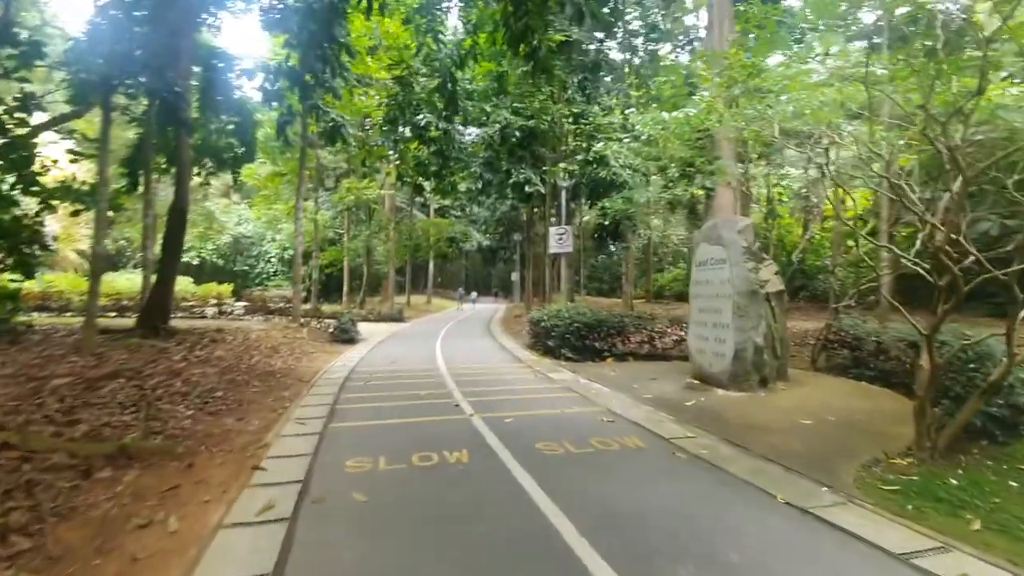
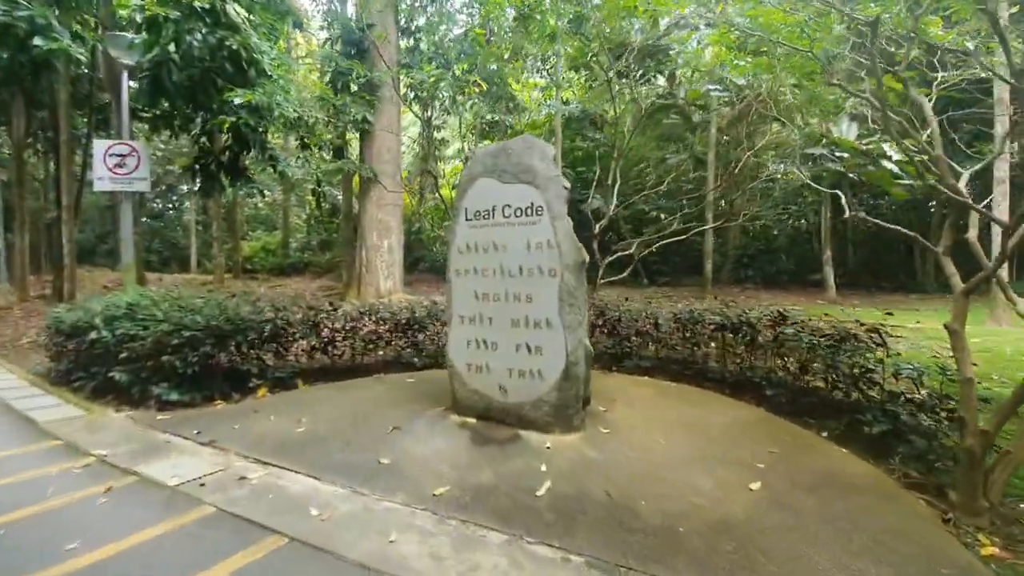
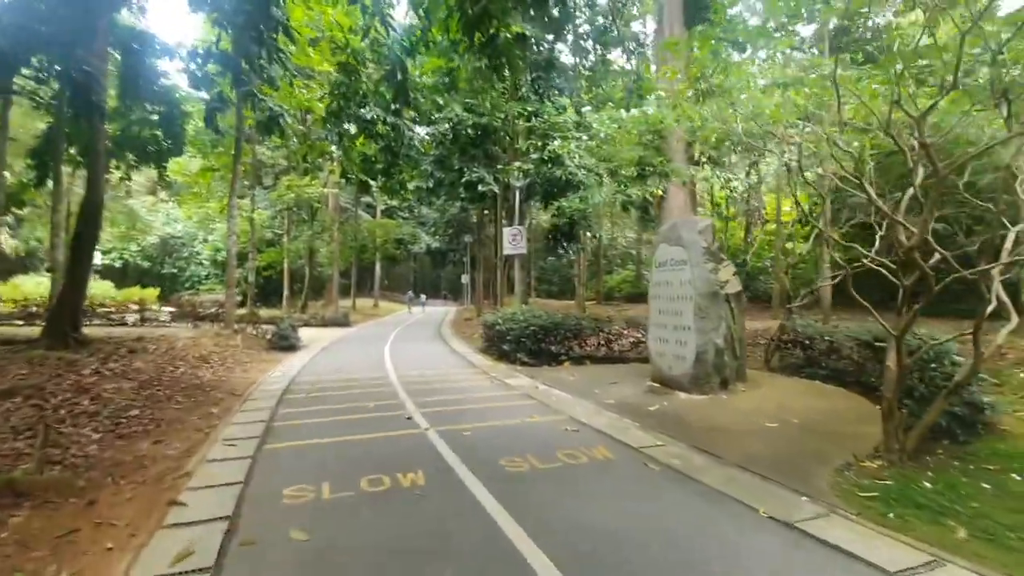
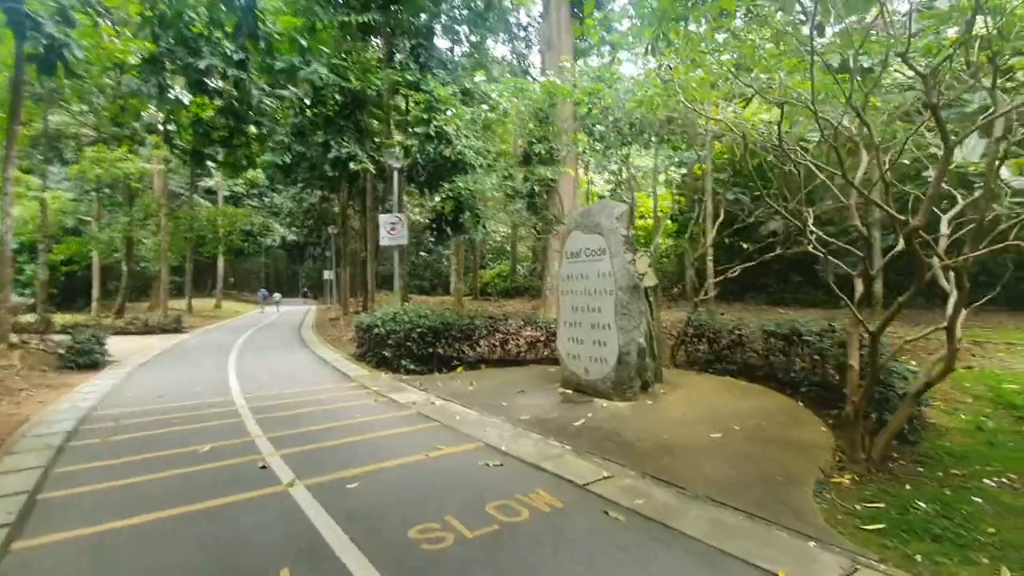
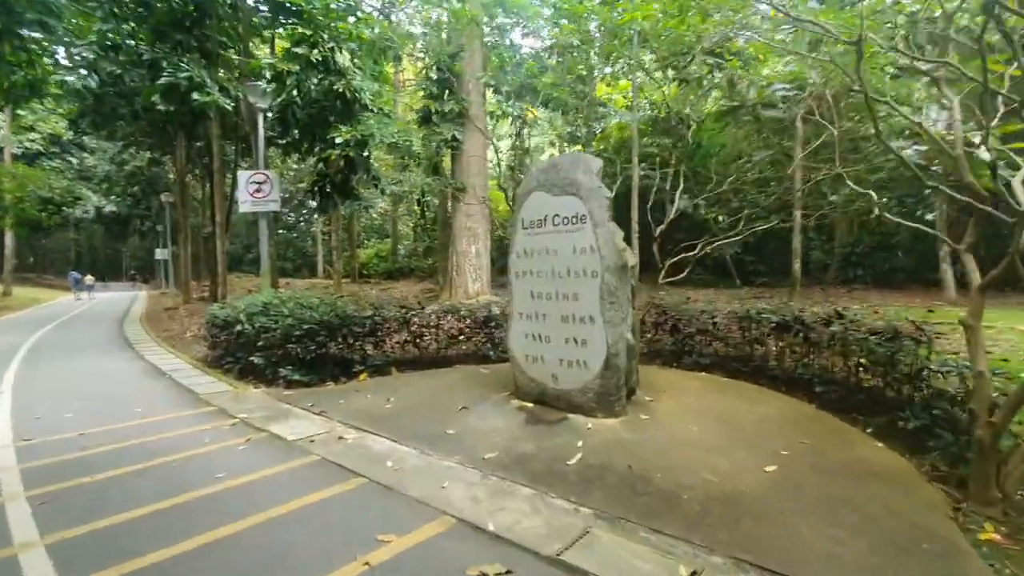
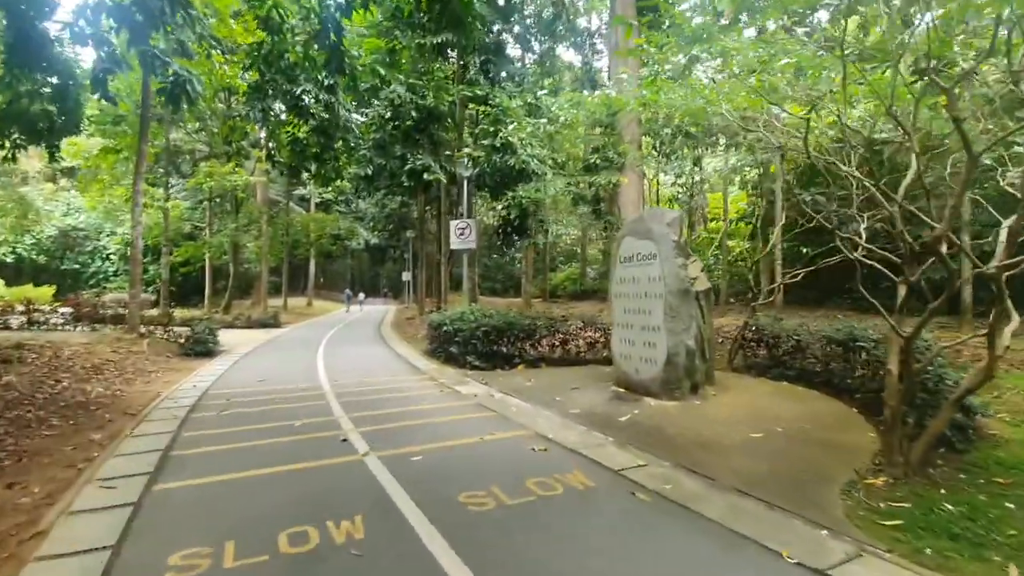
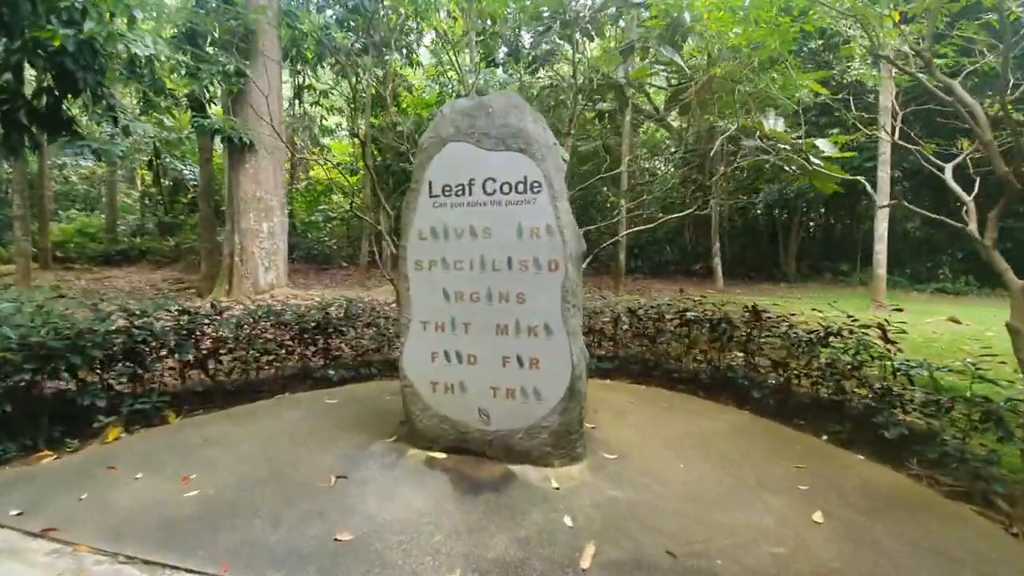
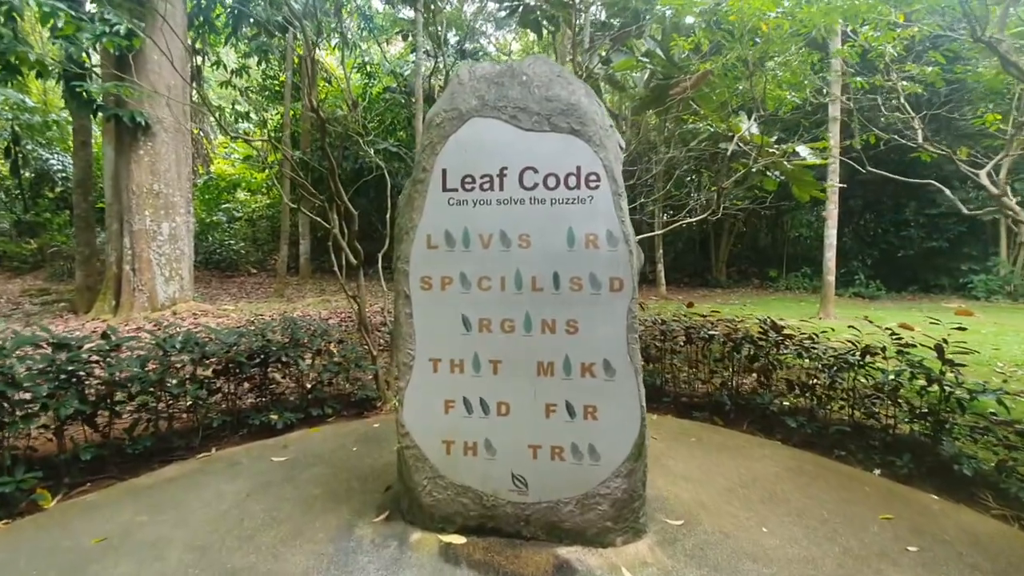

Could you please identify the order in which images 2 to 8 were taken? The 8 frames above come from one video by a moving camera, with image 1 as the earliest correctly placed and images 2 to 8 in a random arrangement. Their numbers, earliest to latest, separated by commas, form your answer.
3, 6, 4, 5, 2, 7, 8
